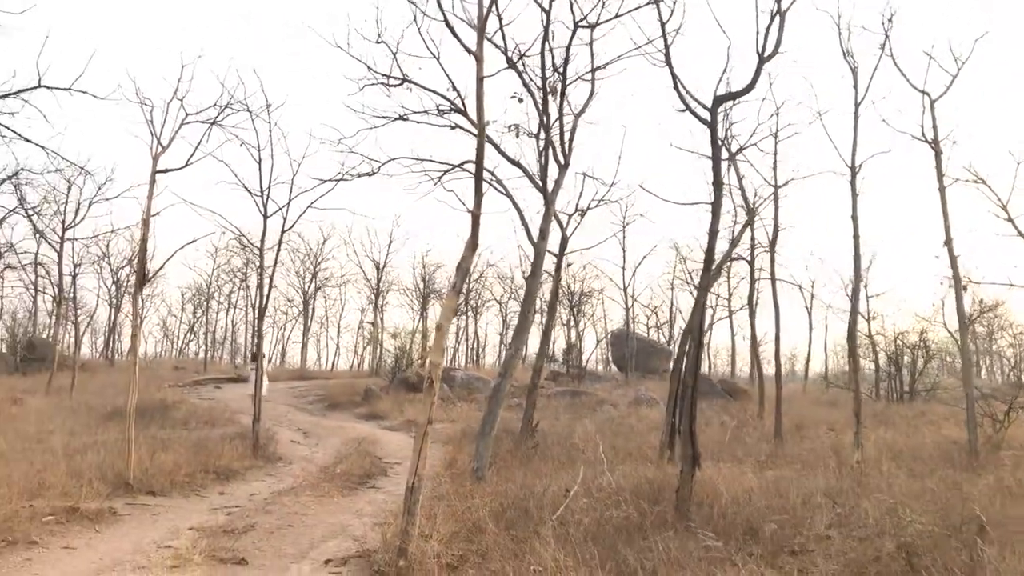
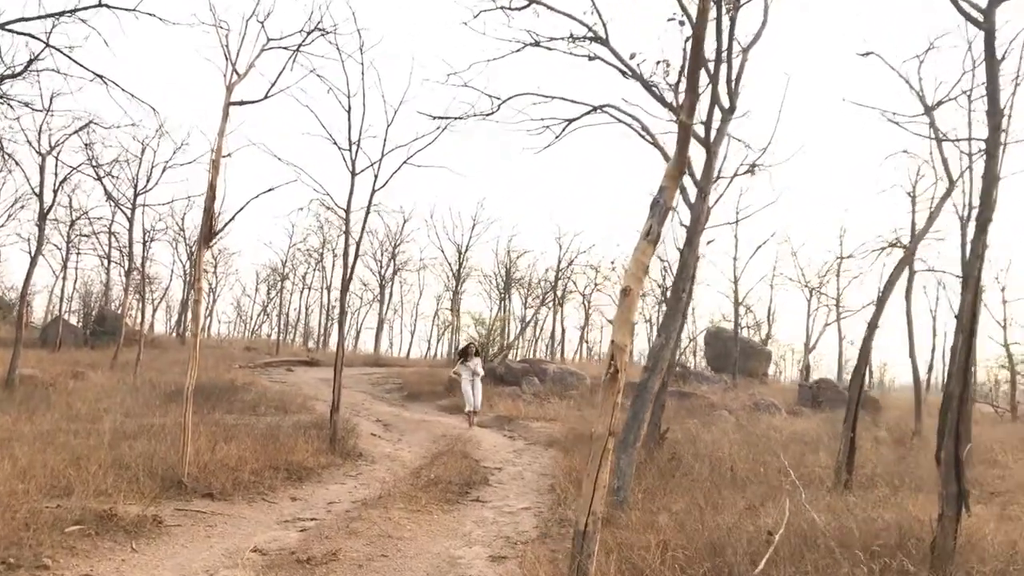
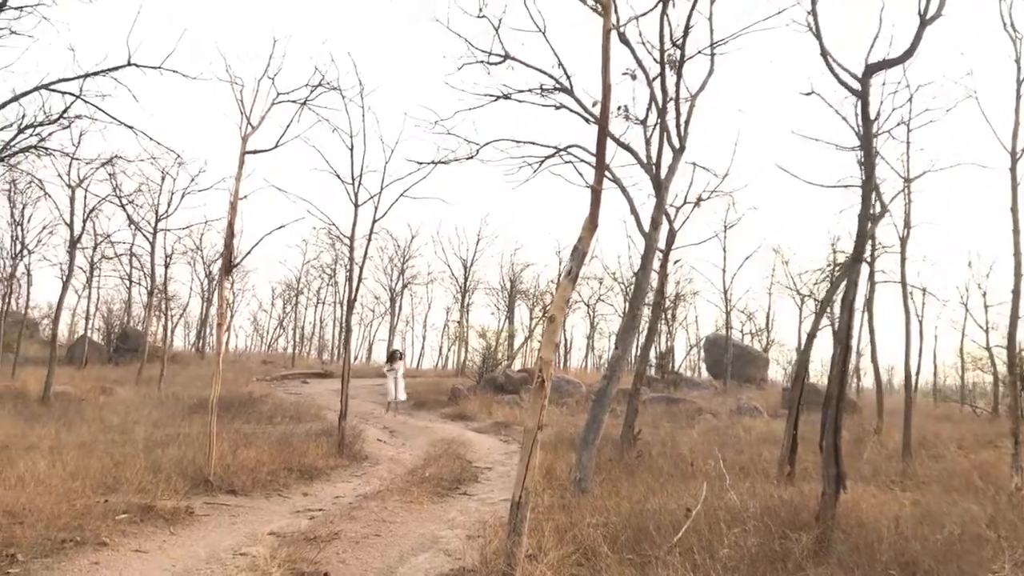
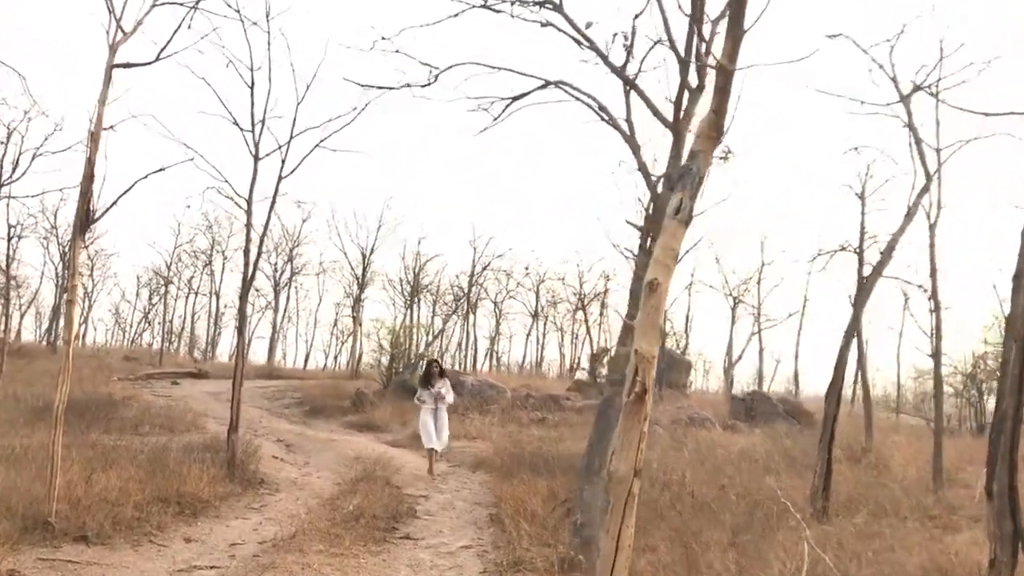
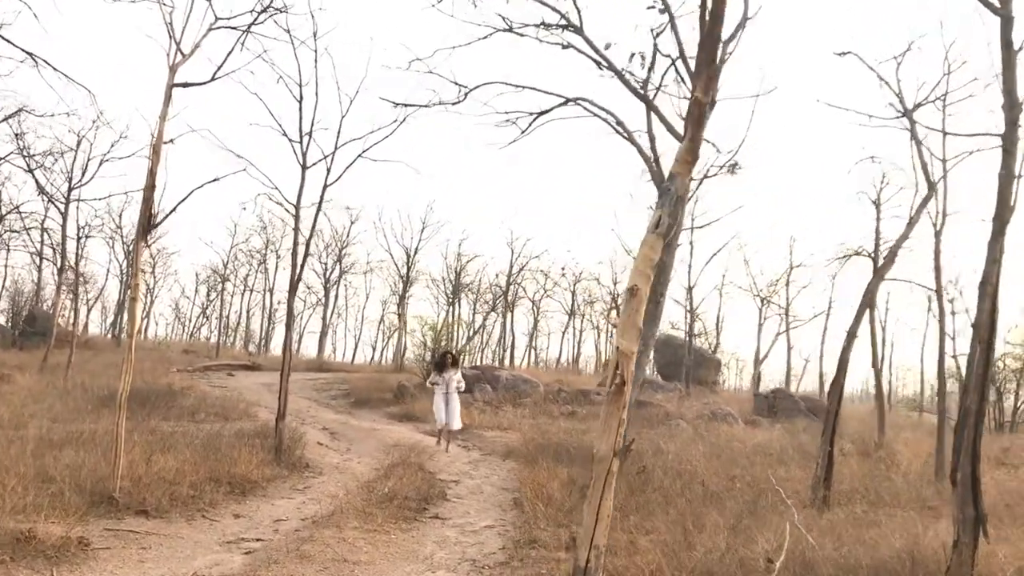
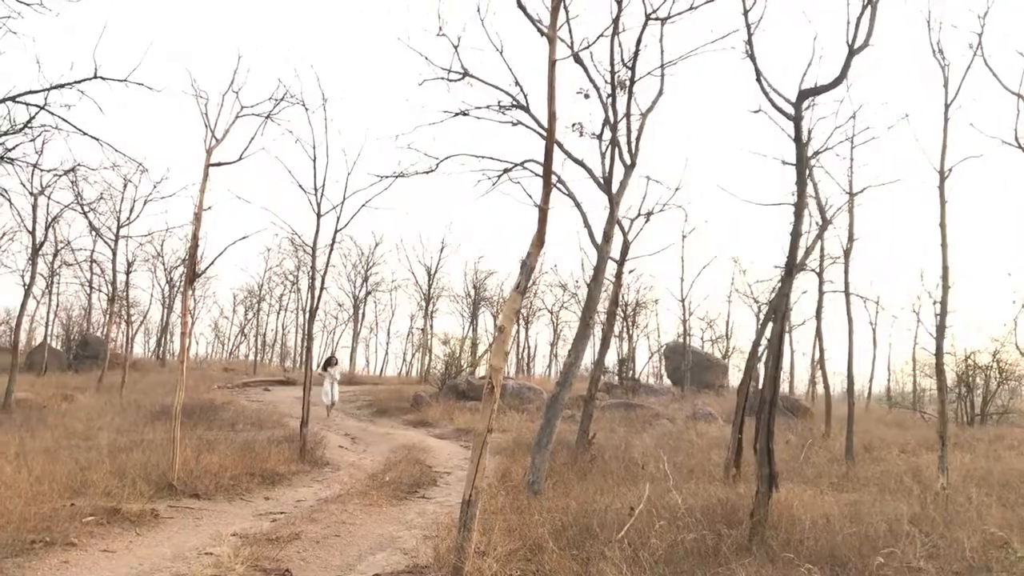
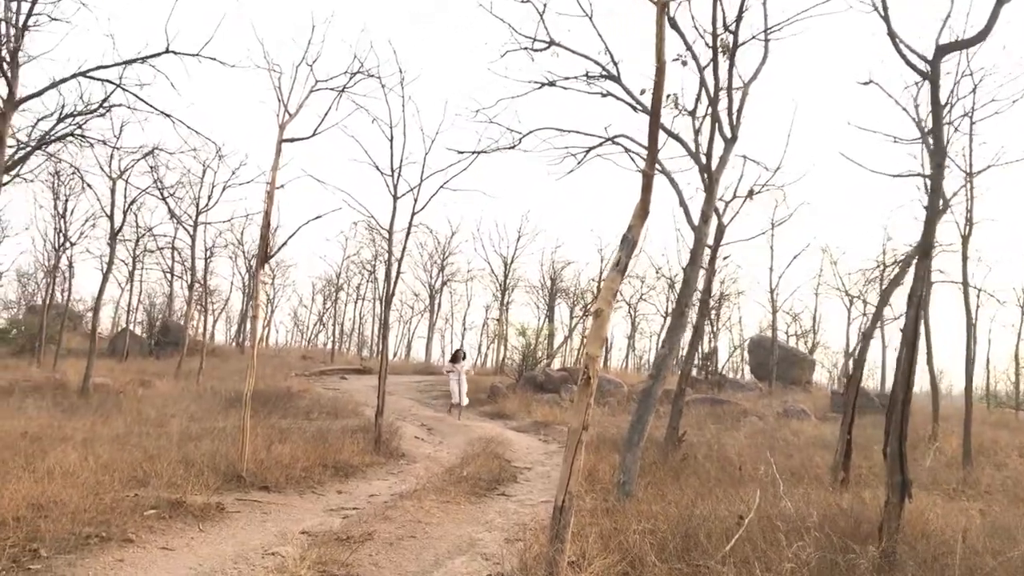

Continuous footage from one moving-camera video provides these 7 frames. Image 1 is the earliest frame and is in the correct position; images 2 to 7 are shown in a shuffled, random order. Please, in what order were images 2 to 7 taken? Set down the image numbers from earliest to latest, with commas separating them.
6, 3, 7, 2, 5, 4
